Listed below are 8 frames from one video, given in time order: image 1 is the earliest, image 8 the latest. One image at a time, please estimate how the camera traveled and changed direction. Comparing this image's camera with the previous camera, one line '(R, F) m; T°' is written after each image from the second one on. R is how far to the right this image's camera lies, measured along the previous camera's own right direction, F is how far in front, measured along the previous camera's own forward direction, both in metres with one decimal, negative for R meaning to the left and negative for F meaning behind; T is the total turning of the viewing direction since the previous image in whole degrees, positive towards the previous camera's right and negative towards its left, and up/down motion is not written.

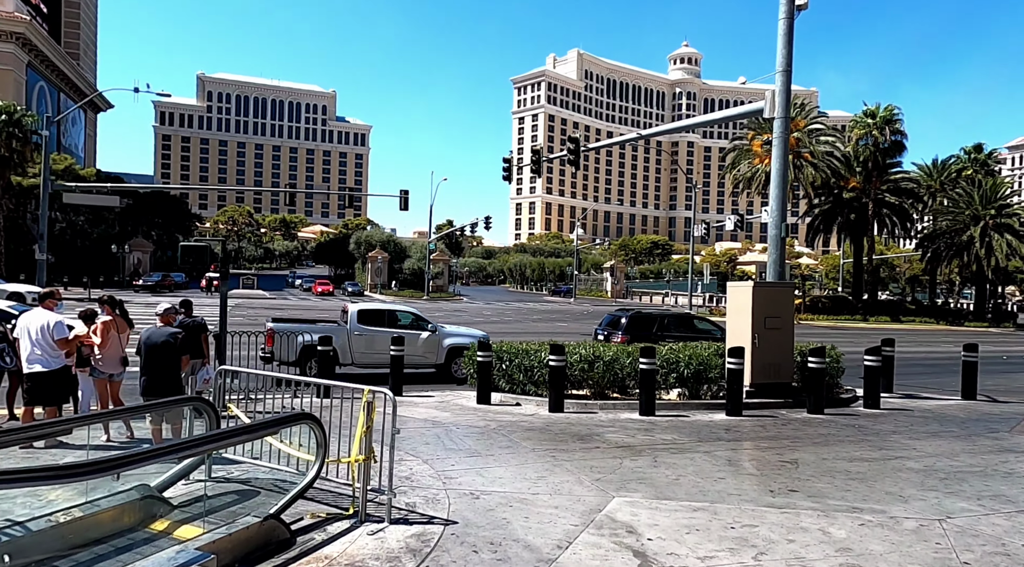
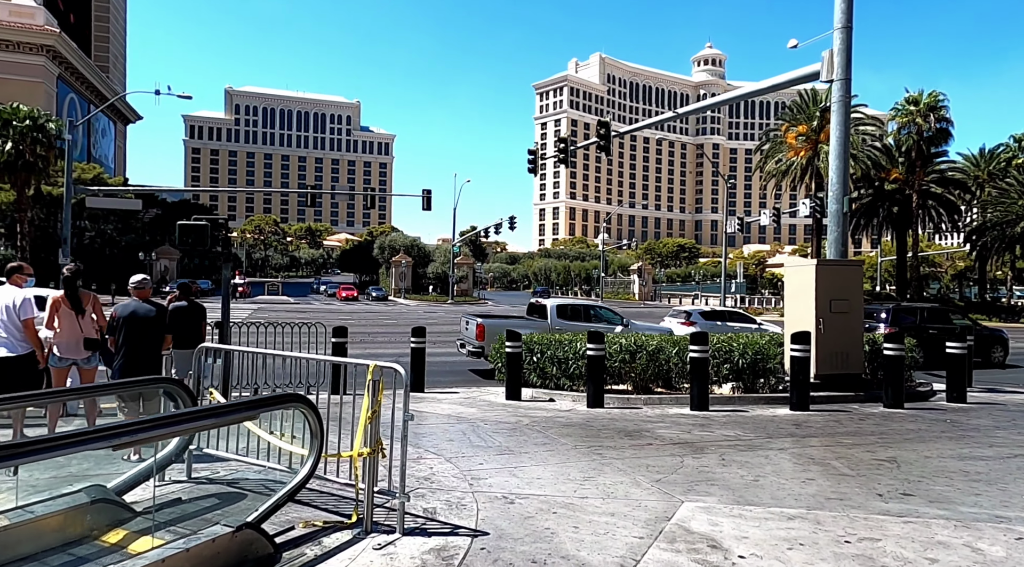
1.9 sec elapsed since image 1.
(-0.1, +1.2) m; -2°
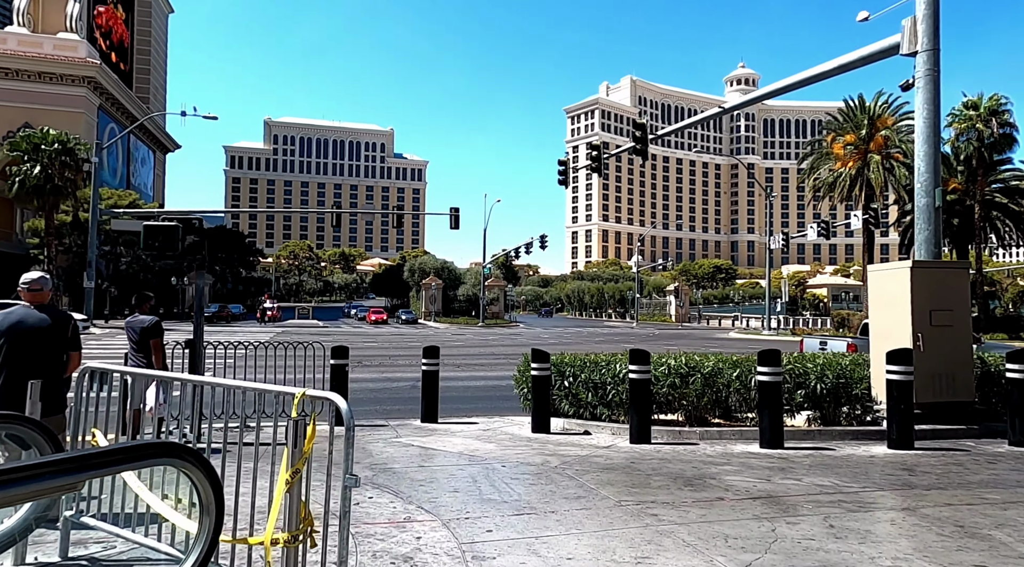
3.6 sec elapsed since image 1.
(+0.1, +1.8) m; -2°
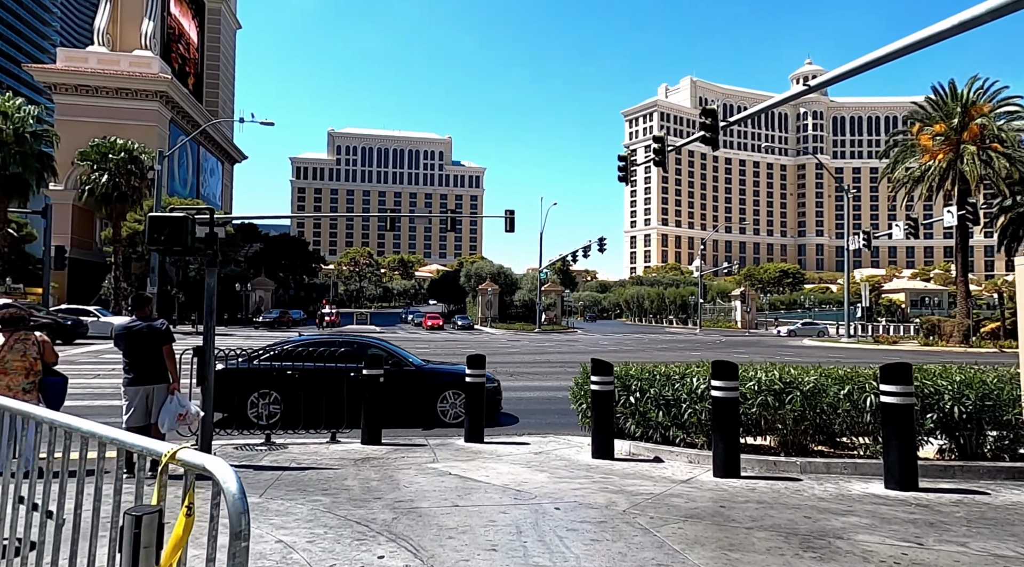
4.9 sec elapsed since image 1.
(0.0, +1.5) m; -4°
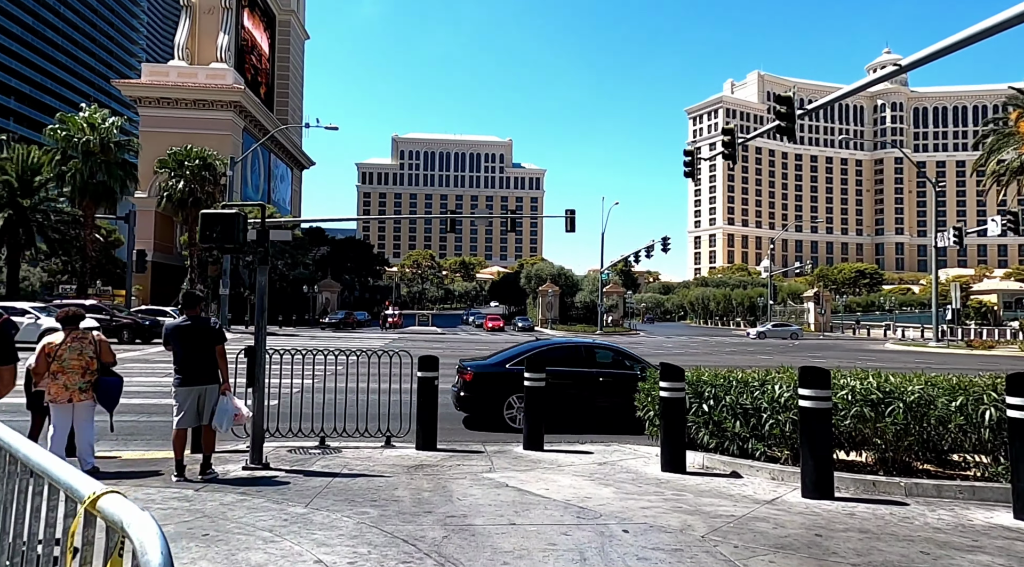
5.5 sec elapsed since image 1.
(0.0, +0.6) m; -4°
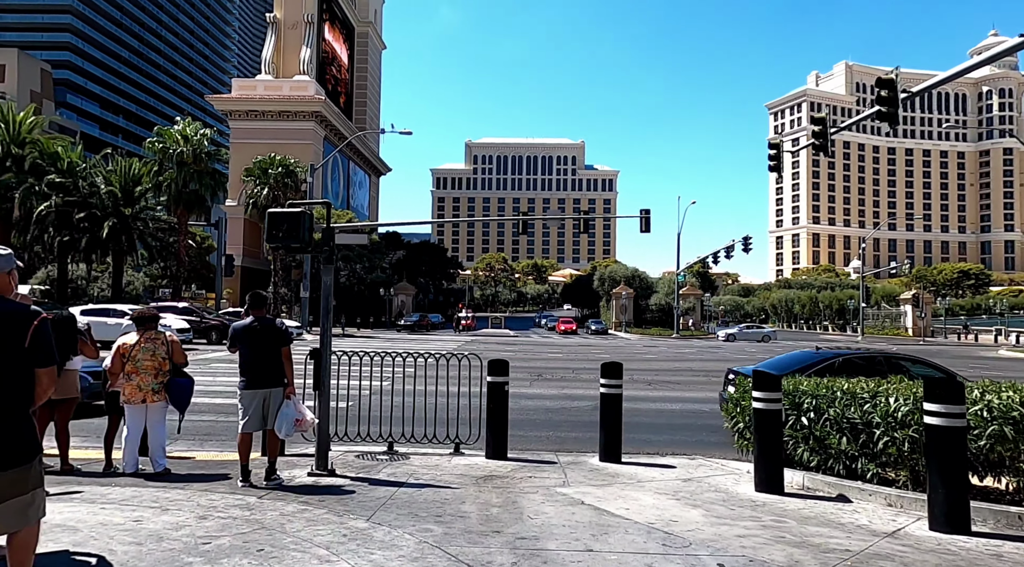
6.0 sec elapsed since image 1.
(0.0, +0.6) m; -5°
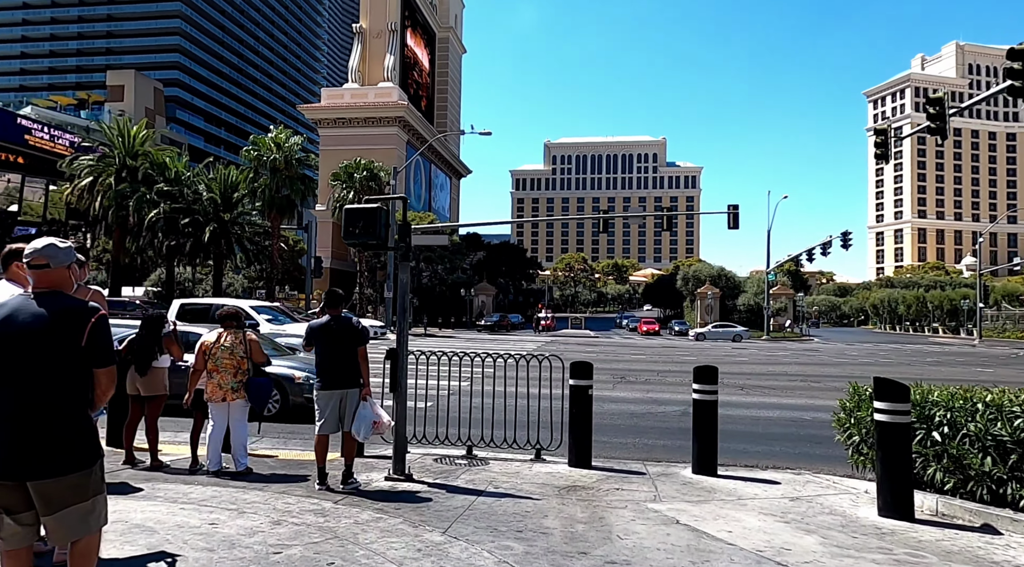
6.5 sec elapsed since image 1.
(-0.1, +0.6) m; -6°
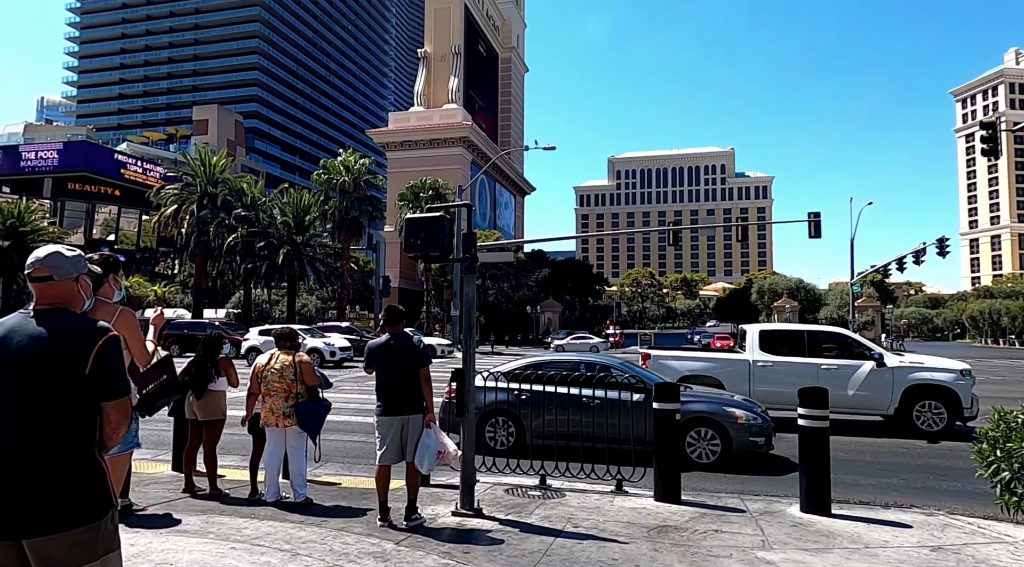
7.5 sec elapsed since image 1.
(-0.1, +0.9) m; -5°
